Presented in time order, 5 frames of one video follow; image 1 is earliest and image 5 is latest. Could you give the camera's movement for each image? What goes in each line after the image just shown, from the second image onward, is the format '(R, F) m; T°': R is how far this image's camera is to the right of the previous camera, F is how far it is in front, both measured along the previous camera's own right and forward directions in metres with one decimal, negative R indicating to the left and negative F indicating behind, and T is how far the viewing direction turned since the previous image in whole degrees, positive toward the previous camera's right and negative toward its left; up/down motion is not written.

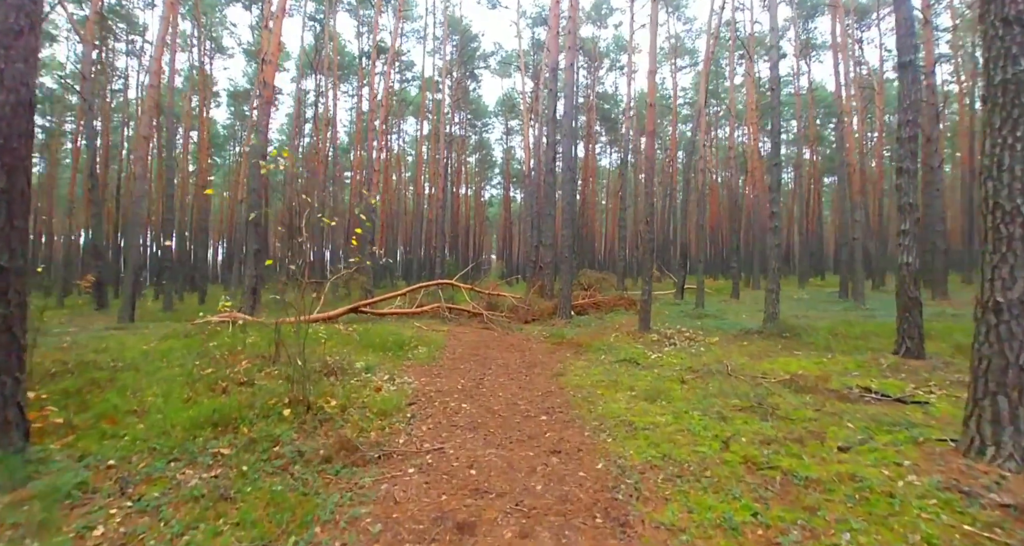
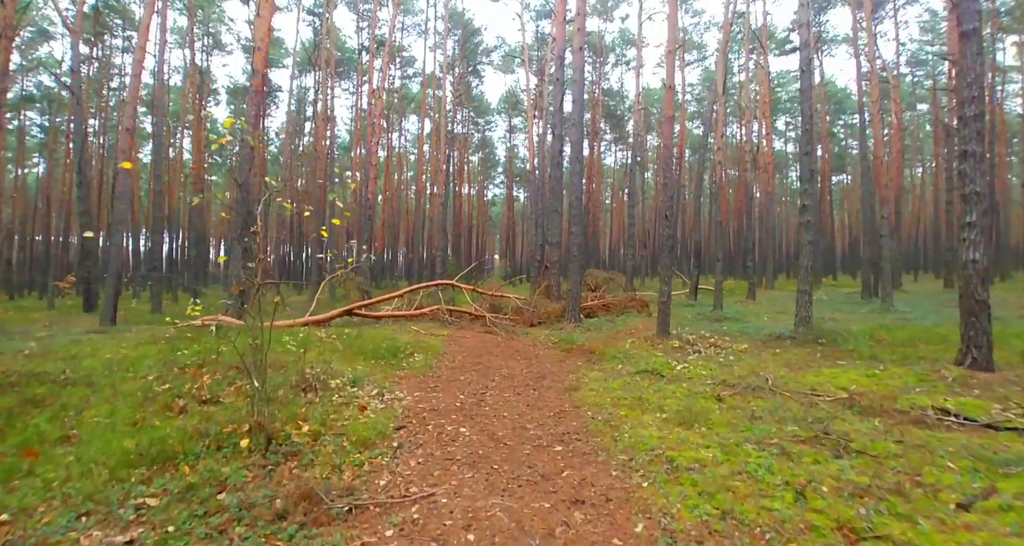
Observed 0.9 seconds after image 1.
(0.0, +0.9) m; 0°
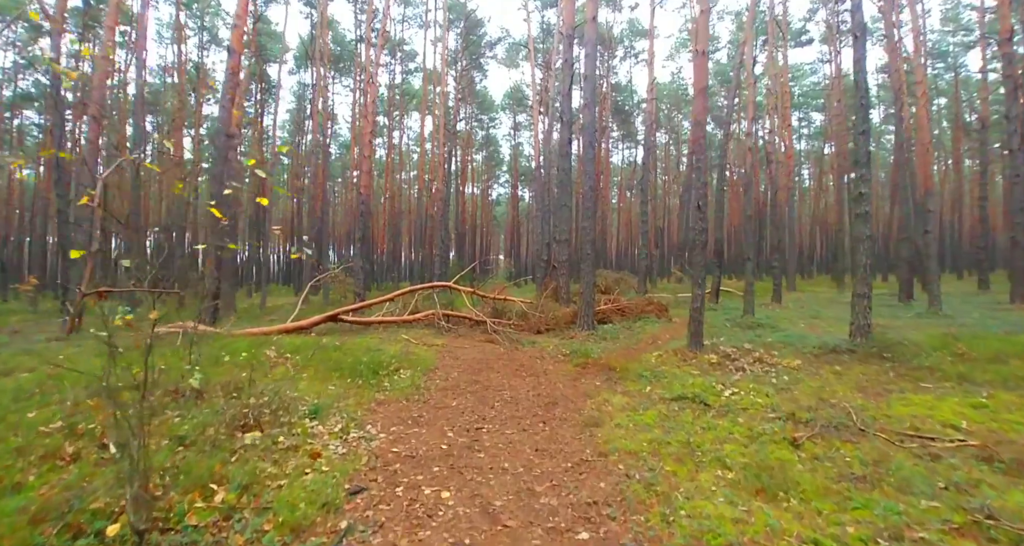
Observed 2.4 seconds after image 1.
(0.0, +1.3) m; -1°
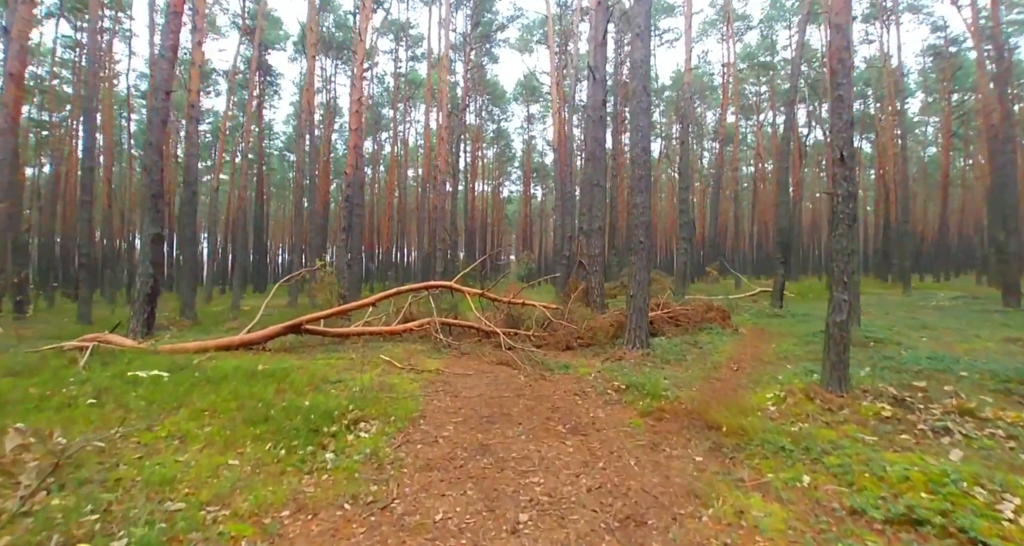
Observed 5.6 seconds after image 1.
(-0.2, +2.7) m; -1°
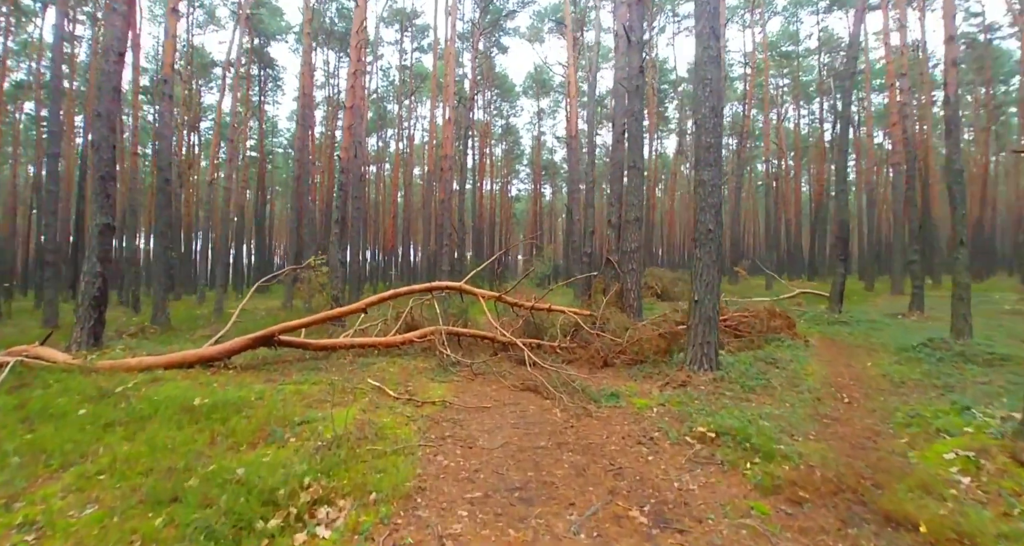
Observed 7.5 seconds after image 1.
(-0.2, +1.5) m; -1°
